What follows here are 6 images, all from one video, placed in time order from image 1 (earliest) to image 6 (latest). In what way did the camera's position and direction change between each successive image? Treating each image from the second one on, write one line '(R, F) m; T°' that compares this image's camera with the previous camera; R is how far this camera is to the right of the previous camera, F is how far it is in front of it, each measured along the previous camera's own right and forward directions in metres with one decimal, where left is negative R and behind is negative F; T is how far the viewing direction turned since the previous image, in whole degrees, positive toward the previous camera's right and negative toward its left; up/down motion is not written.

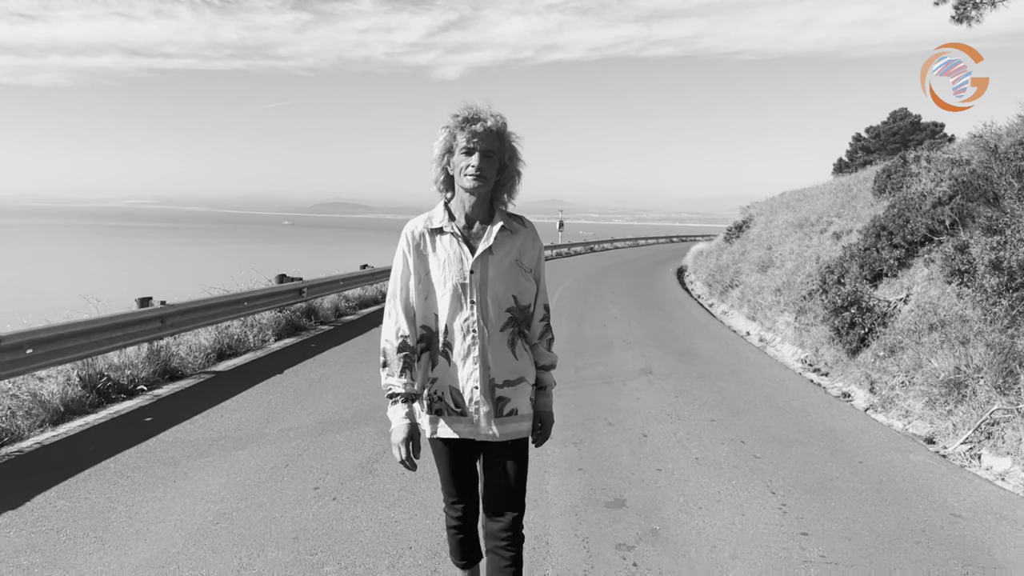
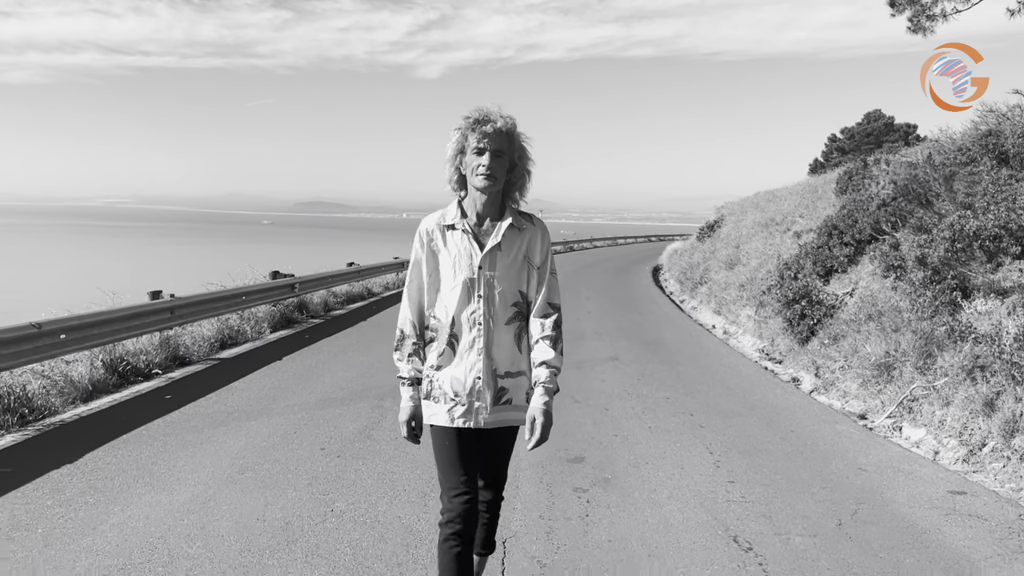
(0.0, -0.7) m; +1°
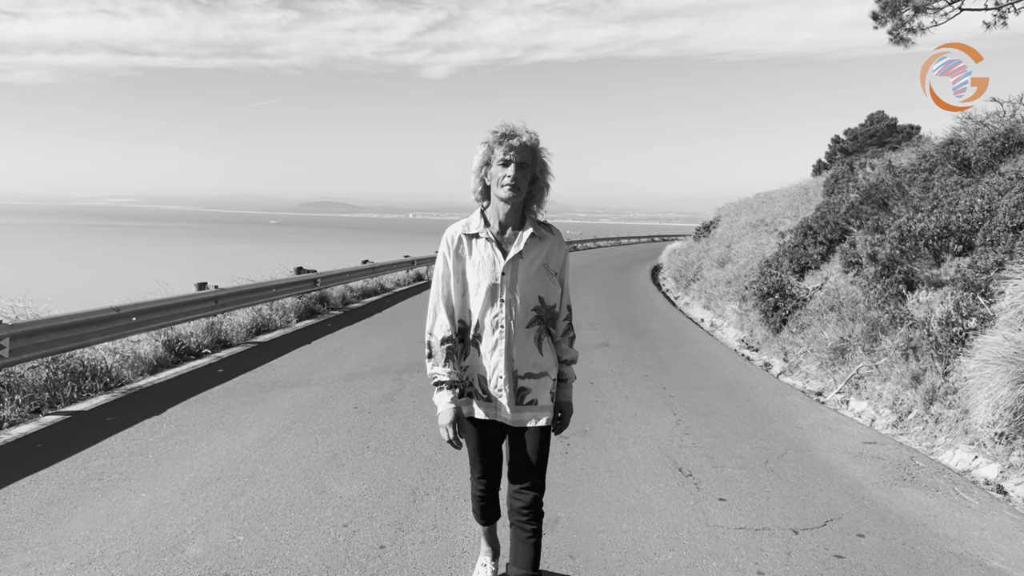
(+0.1, -1.1) m; 0°
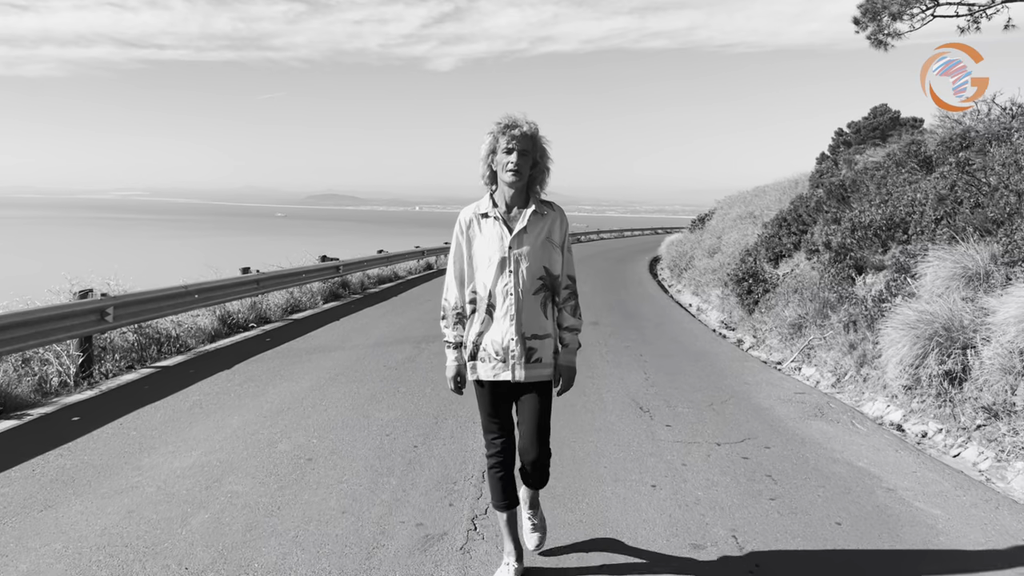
(+0.1, -1.3) m; 0°
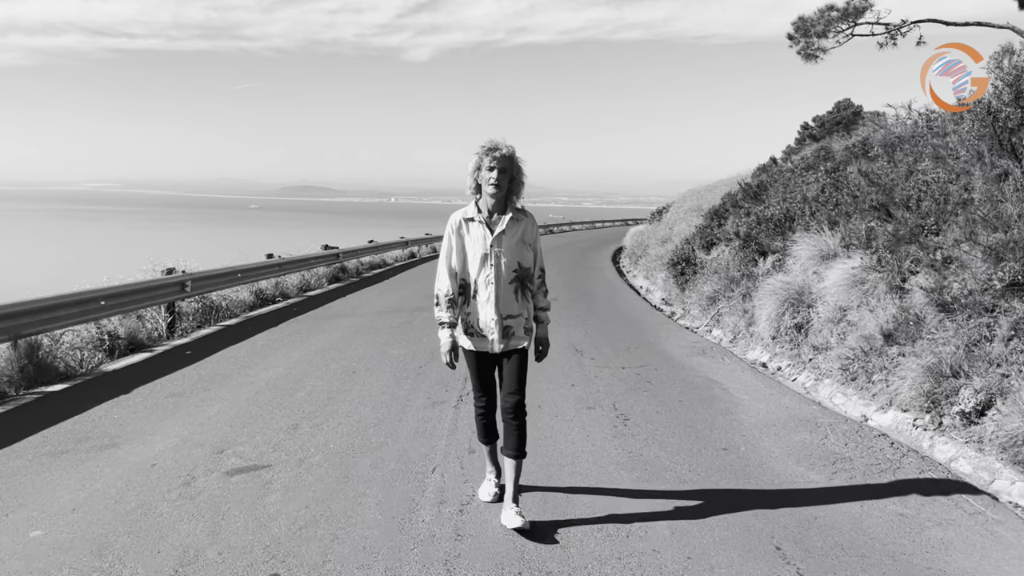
(+0.1, -2.4) m; +2°
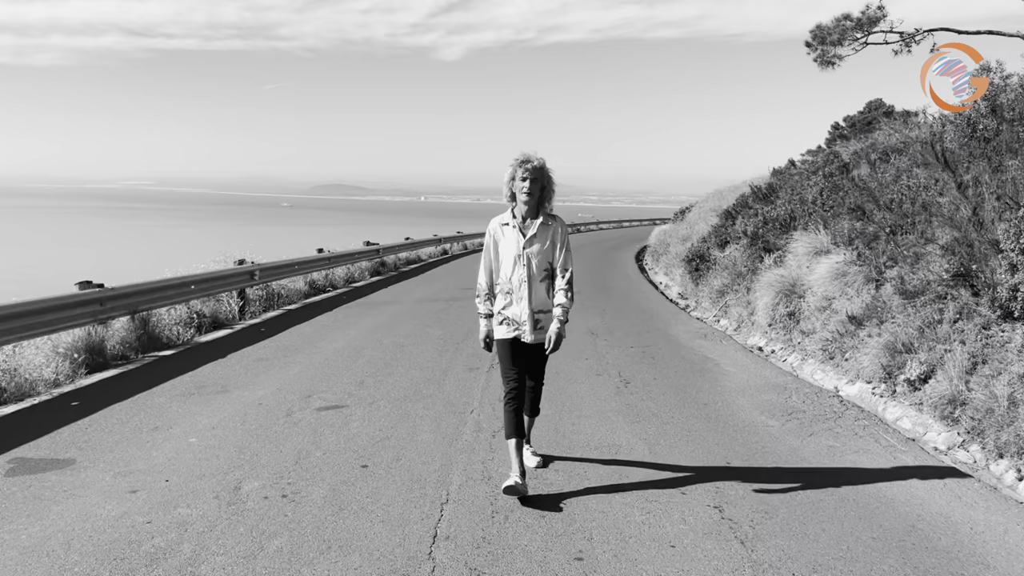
(+0.1, -1.2) m; -2°
